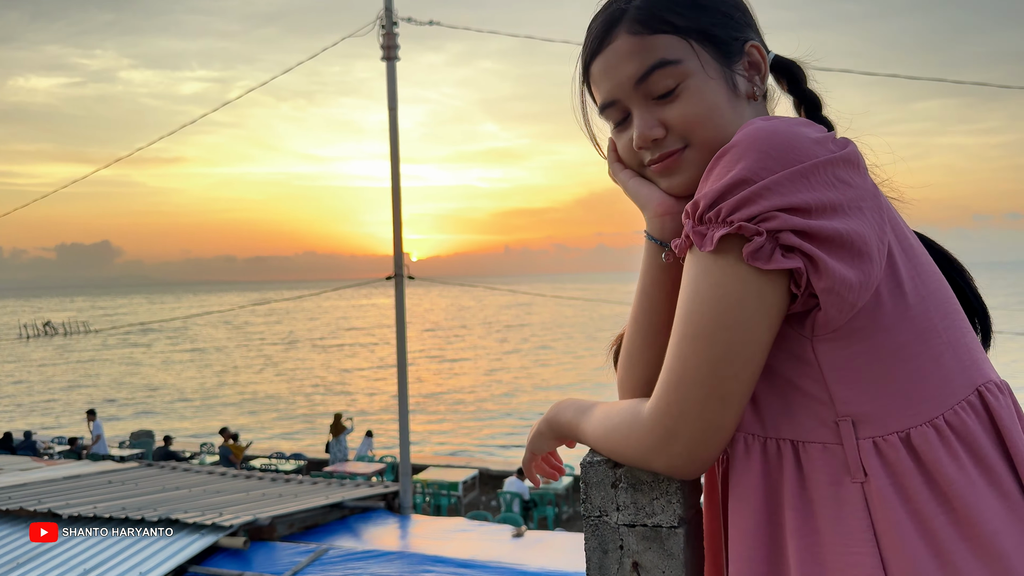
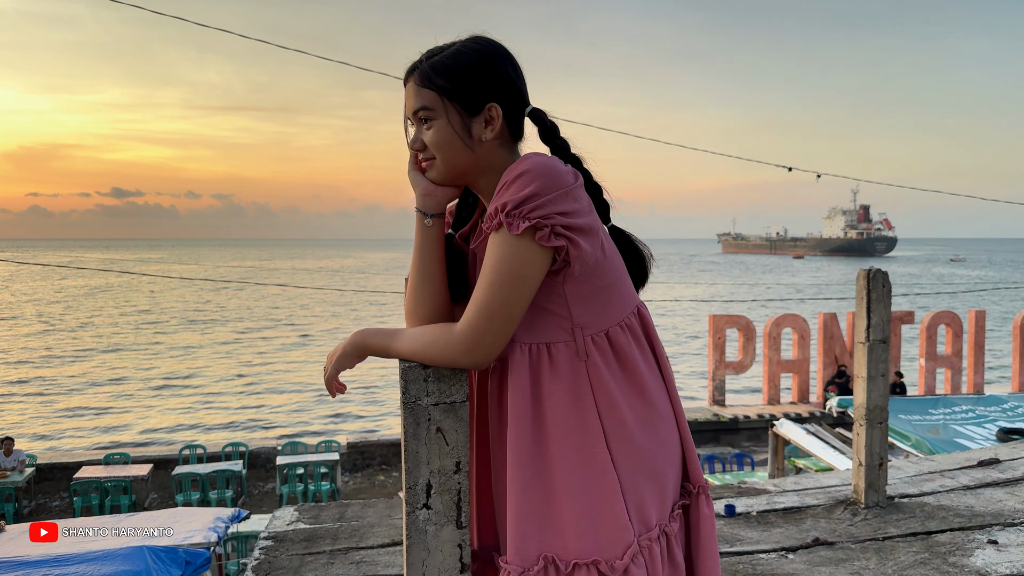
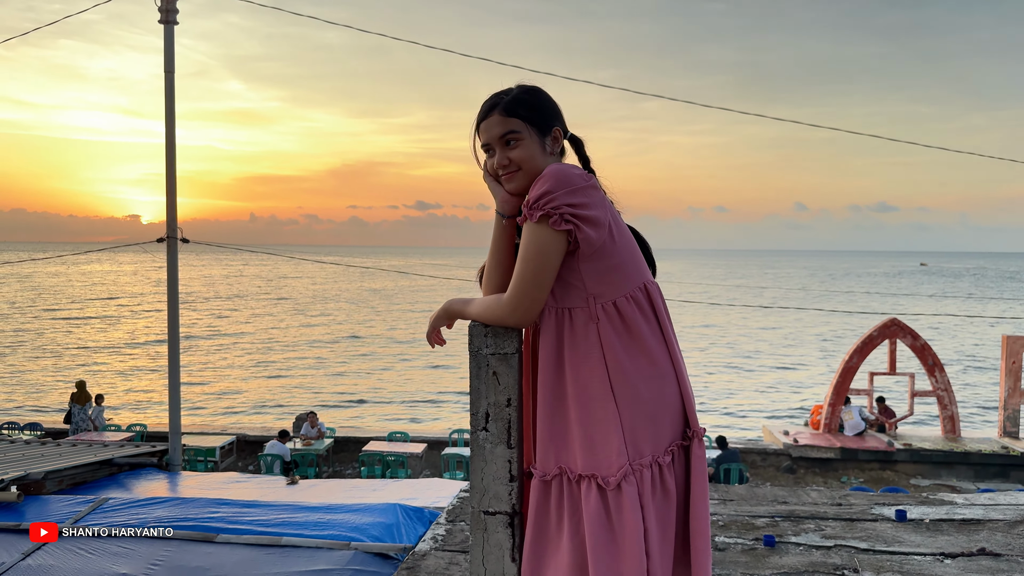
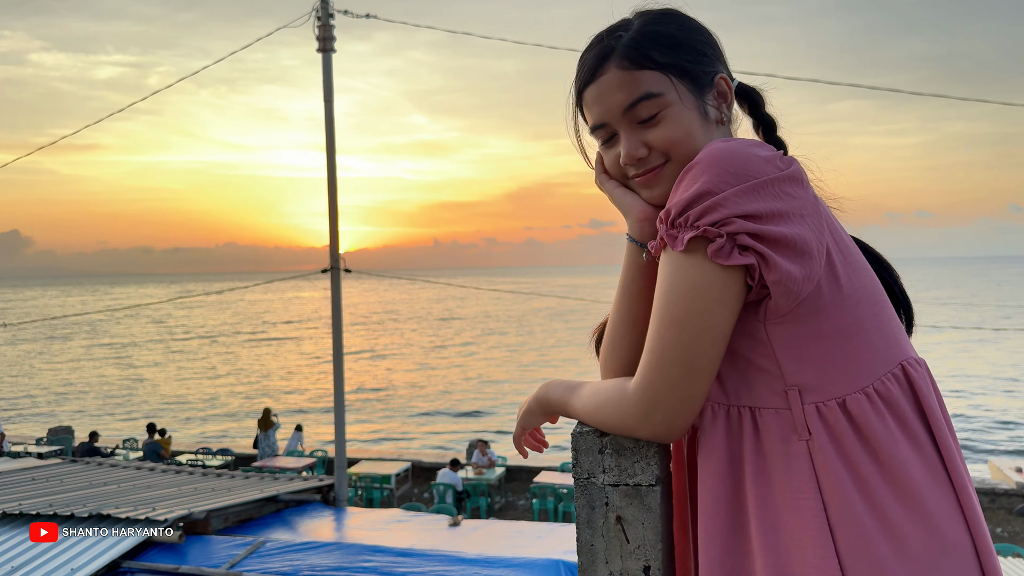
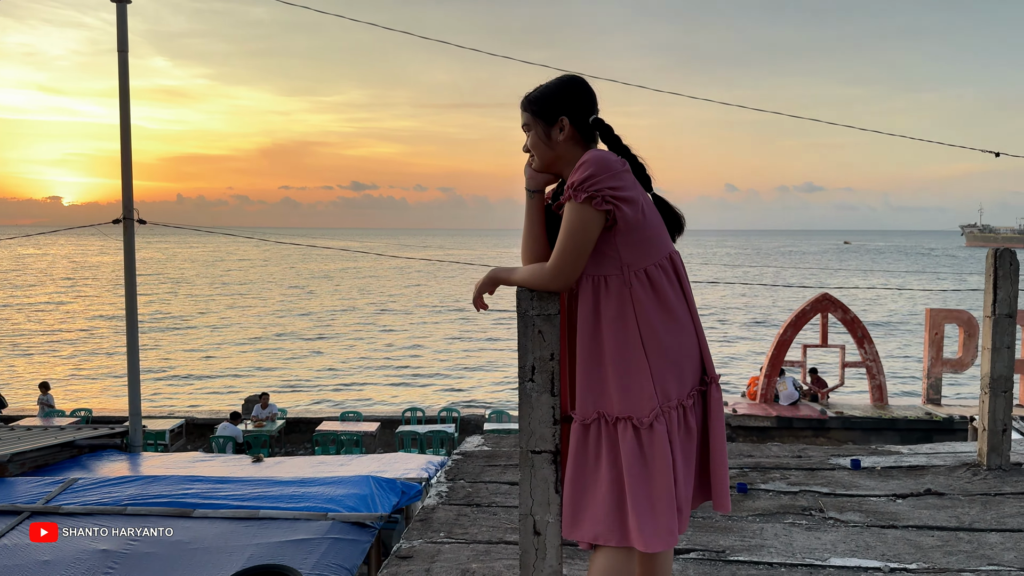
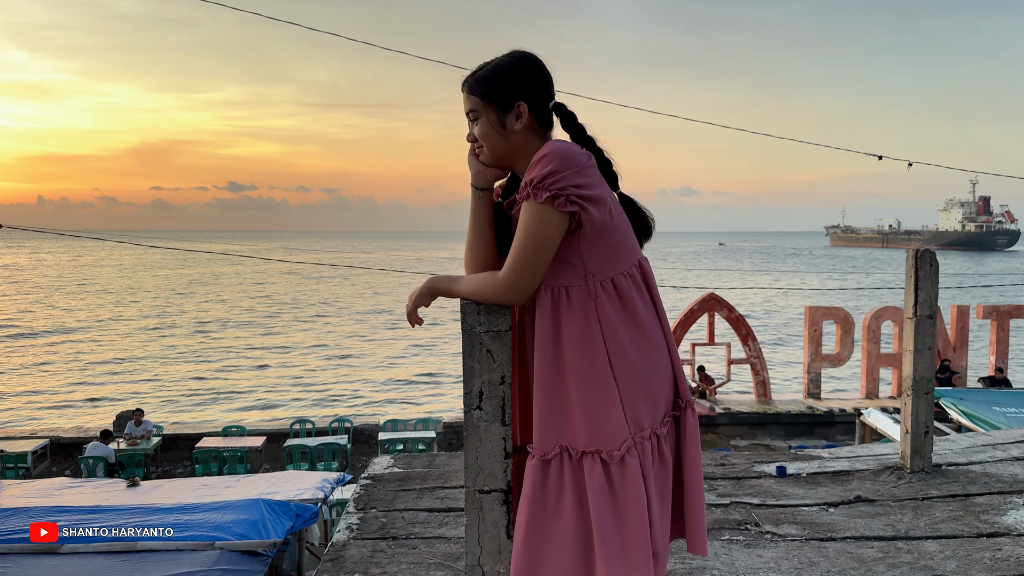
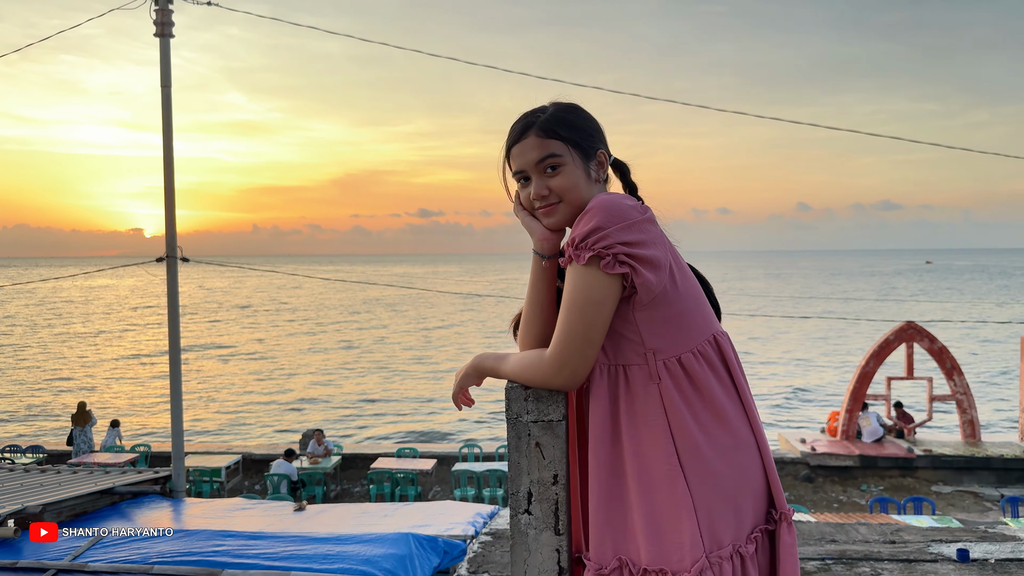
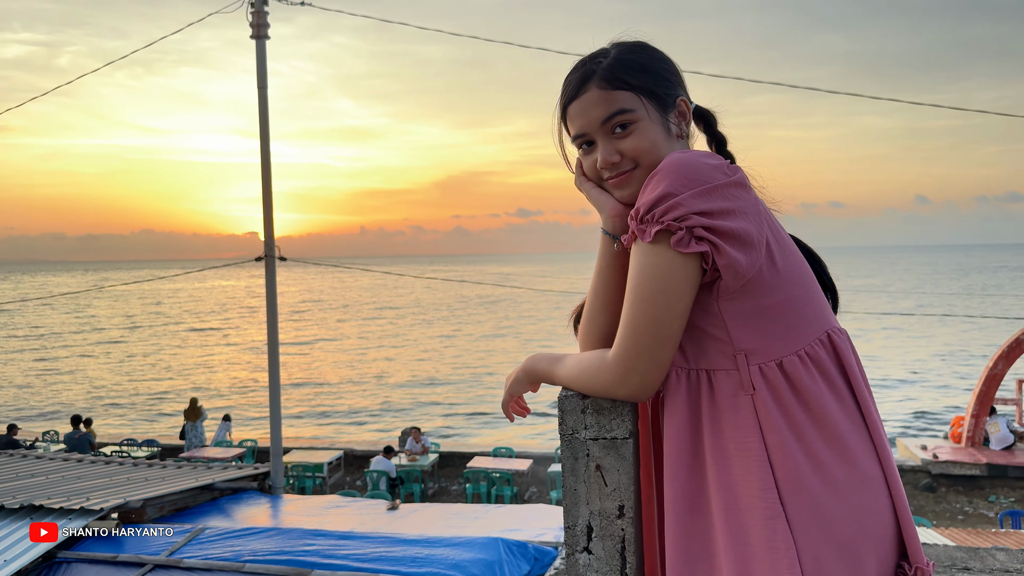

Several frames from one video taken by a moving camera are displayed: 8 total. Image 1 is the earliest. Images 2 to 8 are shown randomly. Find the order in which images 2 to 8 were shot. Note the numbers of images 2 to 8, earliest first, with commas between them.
4, 8, 7, 3, 5, 6, 2
